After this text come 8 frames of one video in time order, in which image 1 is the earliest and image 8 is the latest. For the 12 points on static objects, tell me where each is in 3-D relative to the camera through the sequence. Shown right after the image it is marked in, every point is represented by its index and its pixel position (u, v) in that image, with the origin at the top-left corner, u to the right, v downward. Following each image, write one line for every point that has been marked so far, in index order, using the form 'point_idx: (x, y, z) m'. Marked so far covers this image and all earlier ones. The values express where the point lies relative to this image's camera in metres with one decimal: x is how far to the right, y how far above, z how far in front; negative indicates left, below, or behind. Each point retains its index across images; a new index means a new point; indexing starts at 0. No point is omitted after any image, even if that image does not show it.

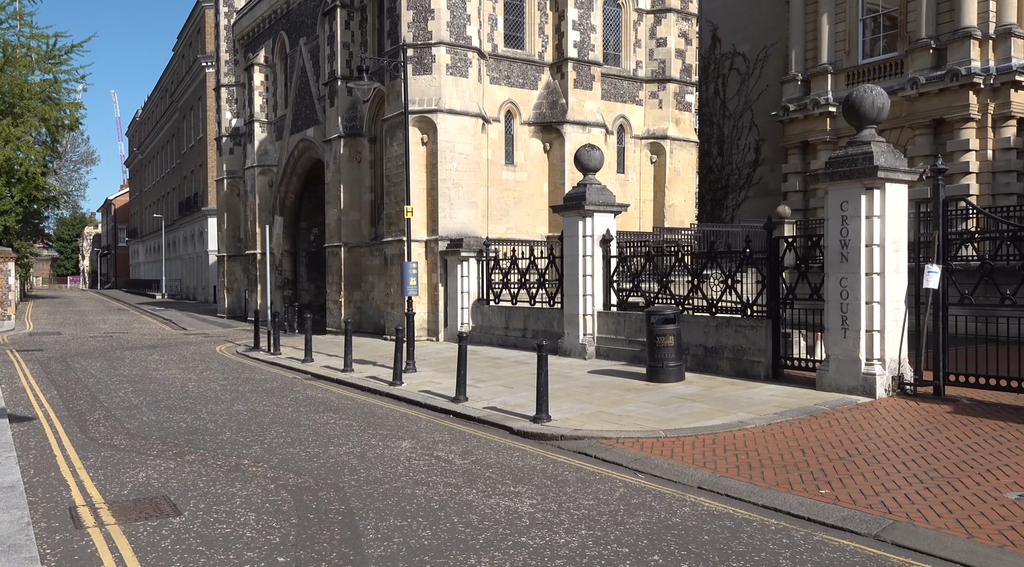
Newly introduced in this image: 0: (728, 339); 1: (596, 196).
0: (+3.1, -0.8, +12.4) m
1: (+1.4, +1.5, +15.1) m
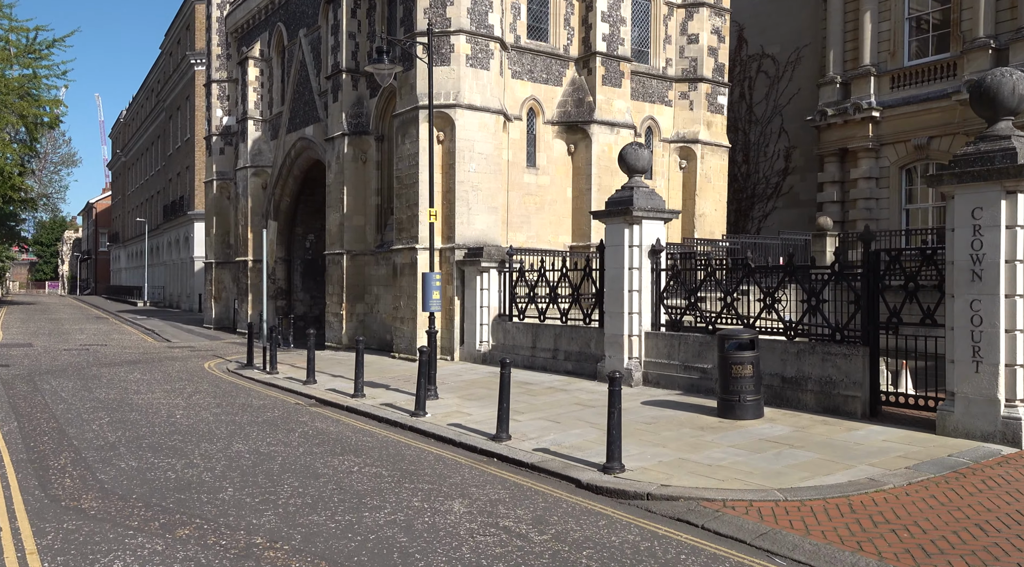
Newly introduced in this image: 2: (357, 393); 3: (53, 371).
0: (+3.7, -1.0, +10.6) m
1: (+2.0, +1.3, +13.3) m
2: (-2.5, -1.7, +13.5) m
3: (-8.7, -1.7, +16.5) m
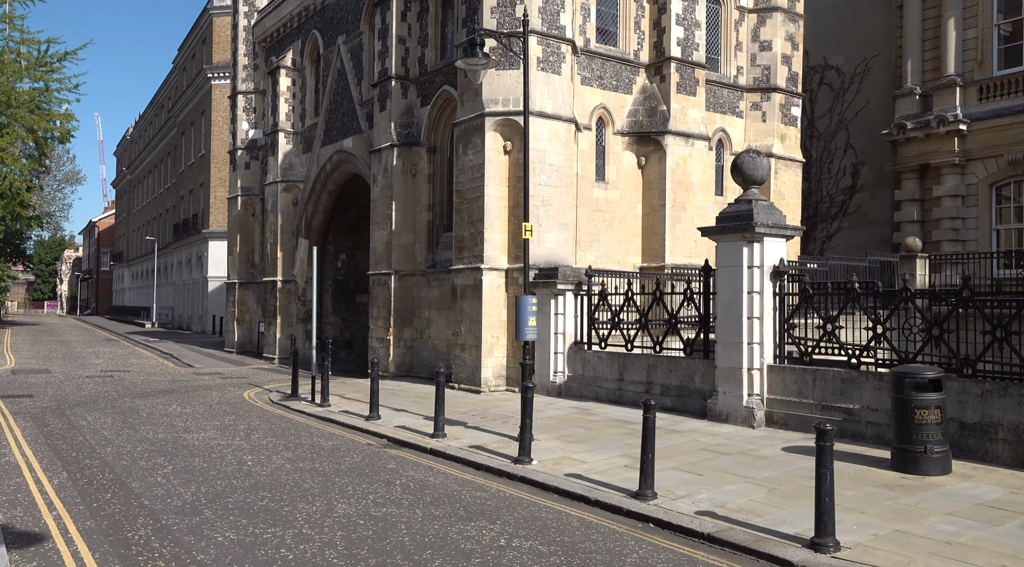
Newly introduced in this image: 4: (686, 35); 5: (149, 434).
0: (+5.1, -1.3, +9.0) m
1: (+3.4, +0.9, +11.7) m
2: (-1.1, -2.1, +11.8) m
3: (-7.3, -2.0, +14.8) m
4: (+3.8, +5.4, +18.6) m
5: (-4.8, -2.0, +11.5) m
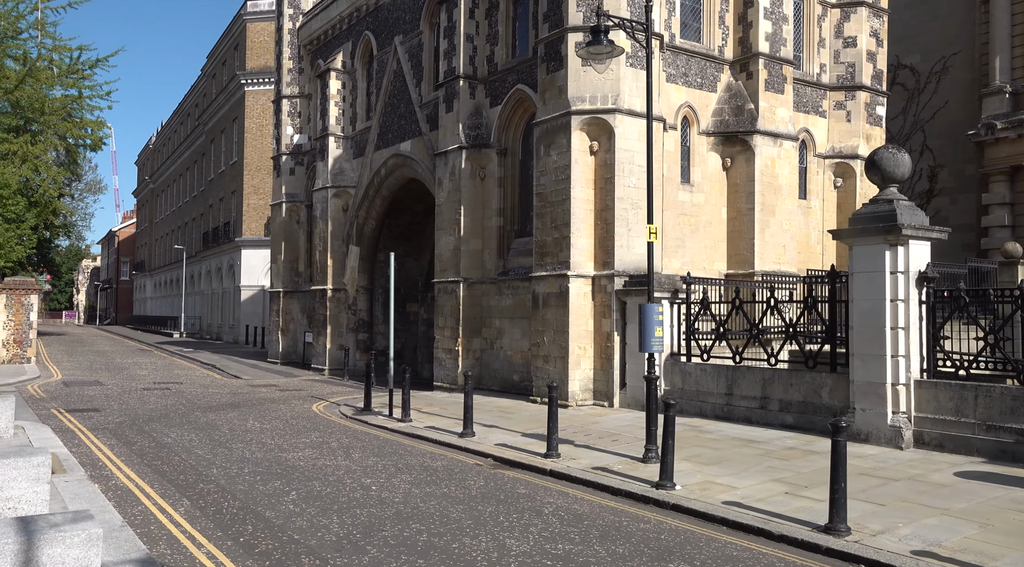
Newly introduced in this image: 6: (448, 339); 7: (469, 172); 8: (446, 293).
0: (+6.6, -1.4, +8.0) m
1: (+5.0, +0.8, +10.8) m
2: (+0.5, -2.1, +10.9) m
3: (-5.8, -2.2, +13.9) m
4: (+5.4, +5.2, +17.7) m
5: (-3.3, -2.1, +10.6) m
6: (-1.4, -1.3, +19.3) m
7: (-1.0, +2.5, +19.3) m
8: (-1.5, -0.2, +19.6) m
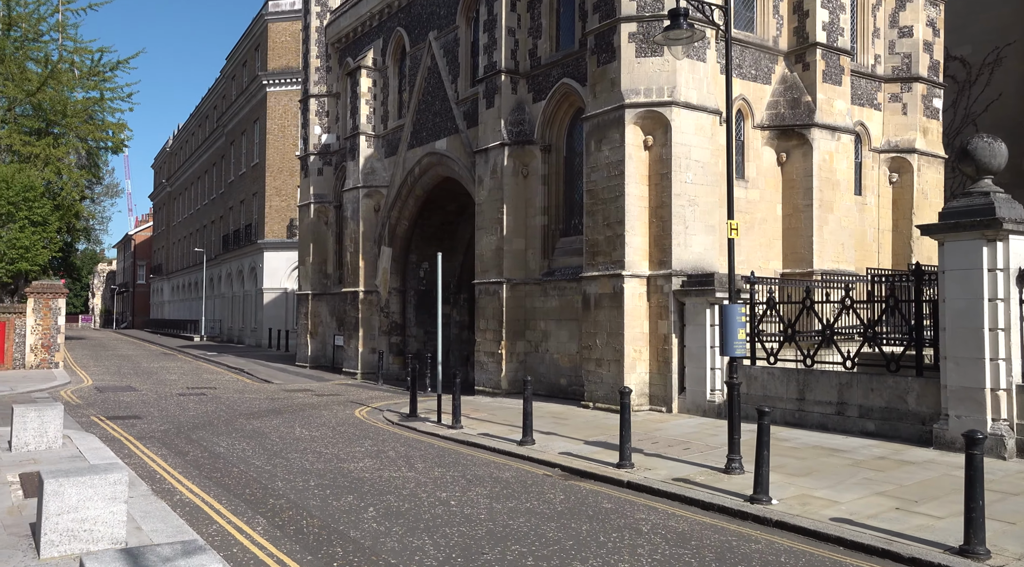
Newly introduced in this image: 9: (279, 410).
0: (+7.5, -1.3, +7.3) m
1: (+5.8, +0.9, +10.1) m
2: (+1.3, -2.1, +10.3) m
3: (-4.9, -2.2, +13.4) m
4: (+6.3, +5.2, +17.0) m
5: (-2.4, -2.1, +10.0) m
6: (-0.5, -1.3, +18.7) m
7: (0.0, +2.5, +18.7) m
8: (-0.5, -0.3, +19.0) m
9: (-4.4, -2.4, +16.2) m
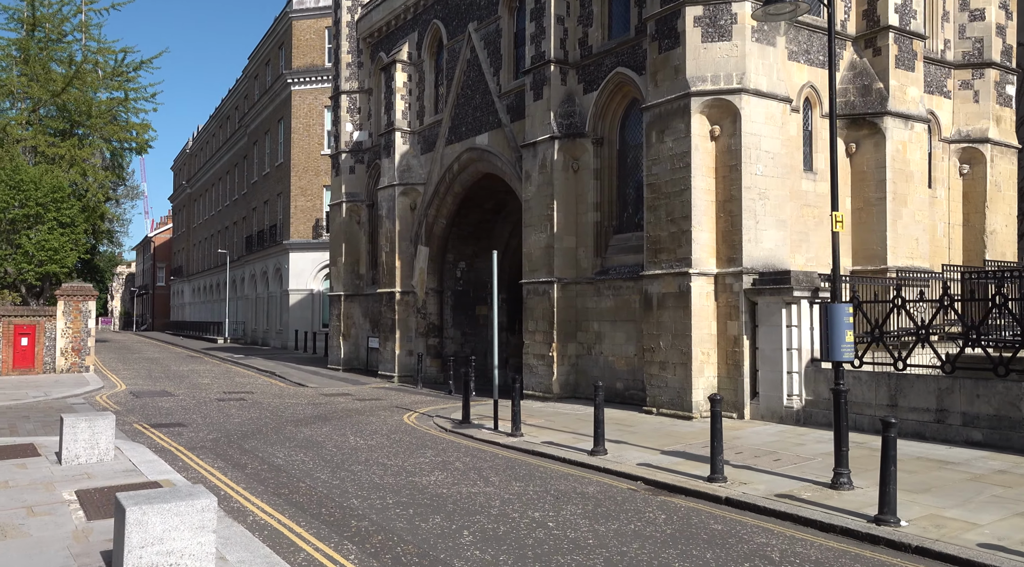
0: (+8.3, -1.3, +6.4) m
1: (+6.7, +0.9, +9.2) m
2: (+2.3, -2.1, +9.5) m
3: (-3.9, -2.2, +12.7) m
4: (+7.3, +5.3, +16.1) m
5: (-1.5, -2.1, +9.3) m
6: (+0.6, -1.3, +18.0) m
7: (+1.0, +2.5, +17.9) m
8: (+0.5, -0.2, +18.2) m
9: (-3.4, -2.4, +15.4) m
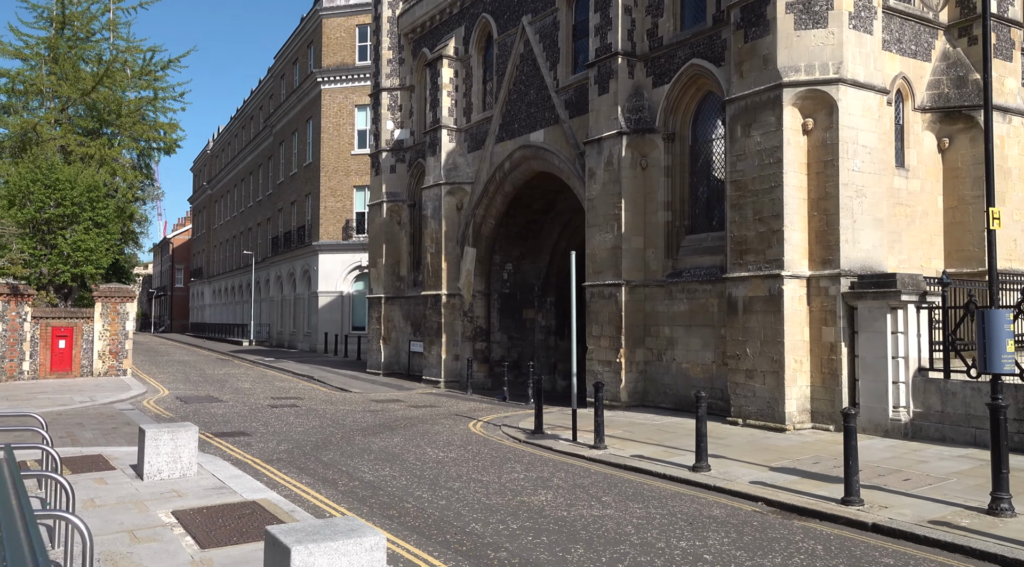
0: (+9.5, -1.3, +5.4) m
1: (+7.9, +0.9, +8.3) m
2: (+3.4, -2.1, +8.6) m
3: (-2.7, -2.2, +11.9) m
4: (+8.6, +5.2, +15.2) m
5: (-0.3, -2.1, +8.4) m
6: (+1.9, -1.3, +17.1) m
7: (+2.3, +2.4, +17.1) m
8: (+1.8, -0.3, +17.4) m
9: (-2.1, -2.4, +14.7) m
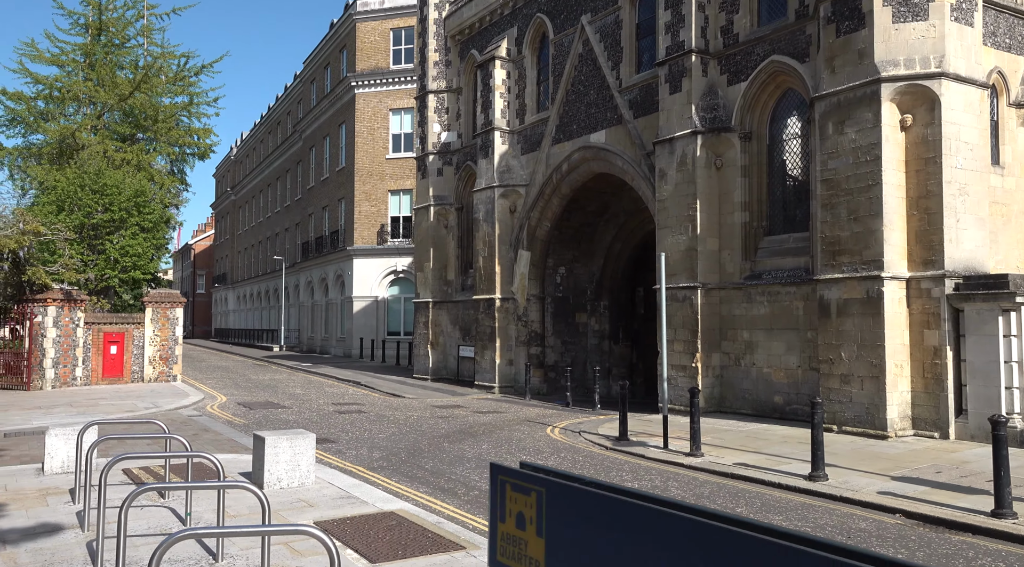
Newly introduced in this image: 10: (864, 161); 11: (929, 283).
0: (+10.7, -1.3, +4.9) m
1: (+9.2, +0.9, +7.8) m
2: (+4.7, -2.1, +8.1) m
3: (-1.3, -2.3, +11.5) m
4: (+9.9, +5.2, +14.7) m
5: (+0.9, -2.1, +8.0) m
6: (+3.3, -1.4, +16.7) m
7: (+3.7, +2.4, +16.6) m
8: (+3.2, -0.3, +16.9) m
9: (-0.7, -2.5, +14.3) m
10: (+5.4, +1.9, +13.2) m
11: (+6.2, 0.0, +12.8) m
